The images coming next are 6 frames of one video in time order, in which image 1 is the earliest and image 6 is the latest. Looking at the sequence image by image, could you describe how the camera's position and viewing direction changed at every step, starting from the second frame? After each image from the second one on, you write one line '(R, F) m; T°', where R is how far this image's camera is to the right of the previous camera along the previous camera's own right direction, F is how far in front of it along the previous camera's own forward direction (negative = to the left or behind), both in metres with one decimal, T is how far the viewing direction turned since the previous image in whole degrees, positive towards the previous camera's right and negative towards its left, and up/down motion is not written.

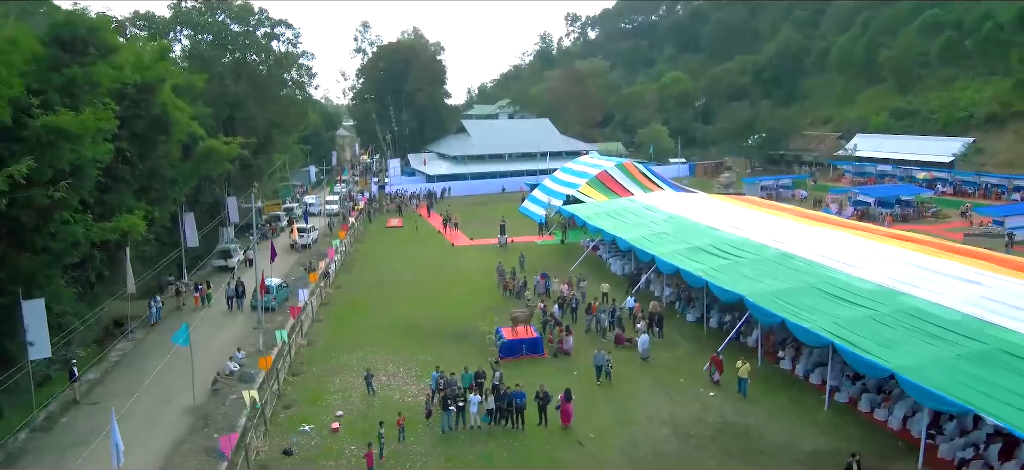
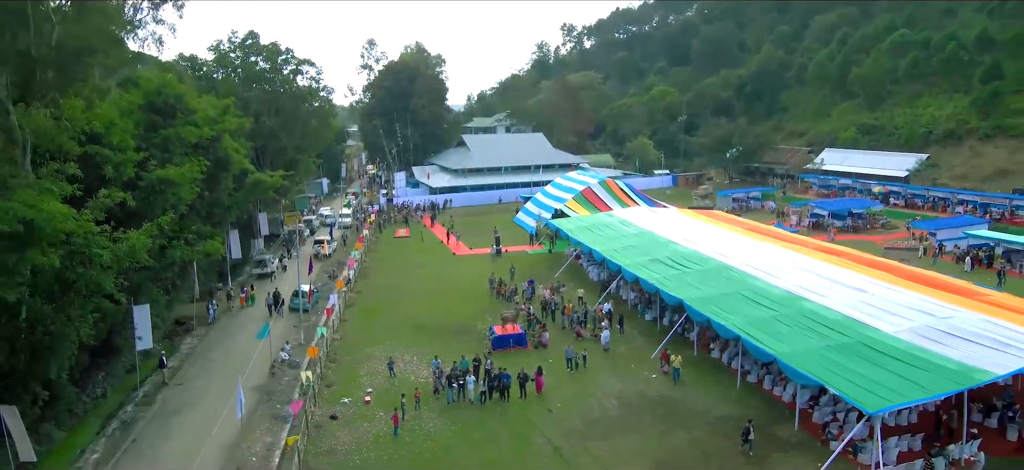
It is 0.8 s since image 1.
(+0.3, -3.4) m; 0°
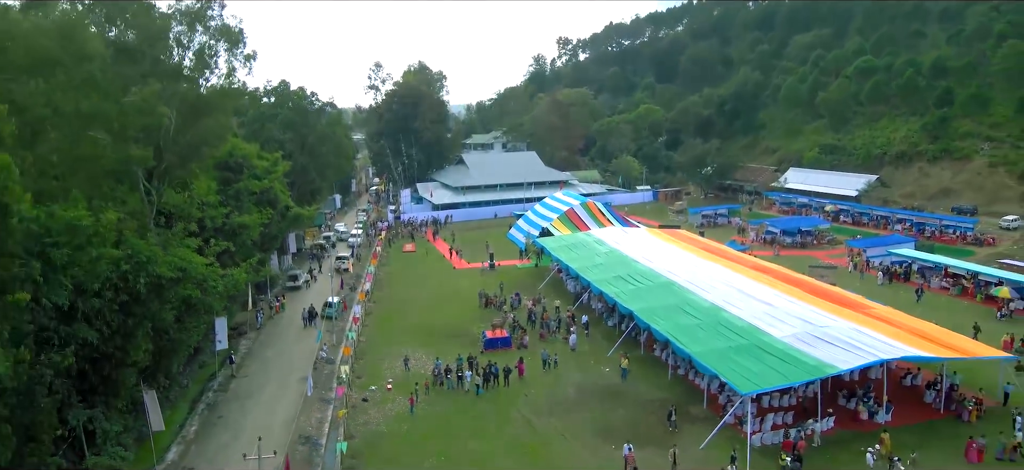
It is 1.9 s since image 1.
(+0.4, -4.5) m; 0°
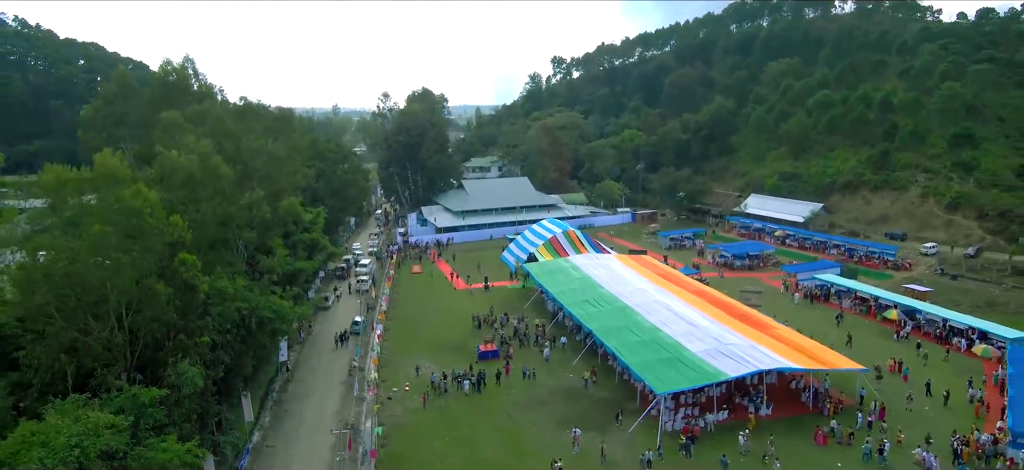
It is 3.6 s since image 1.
(+0.5, -6.4) m; 0°
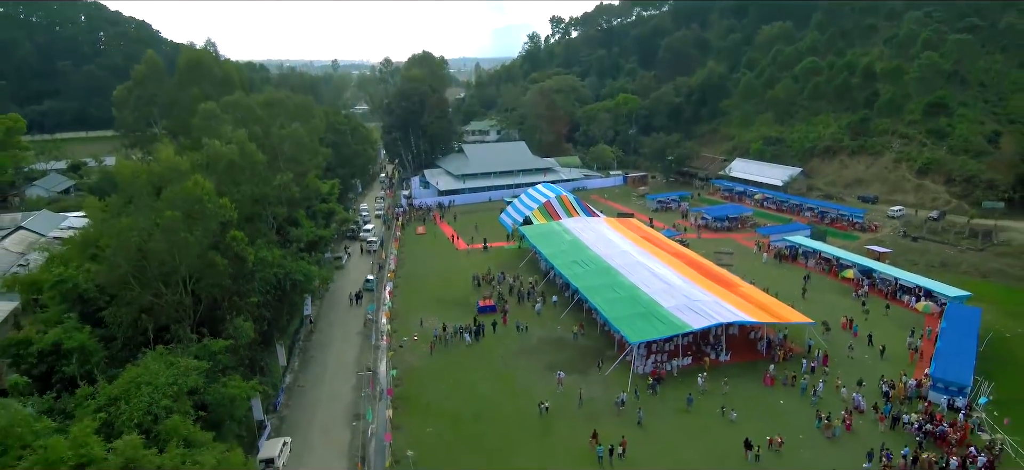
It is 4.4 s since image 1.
(+0.2, -3.3) m; 0°
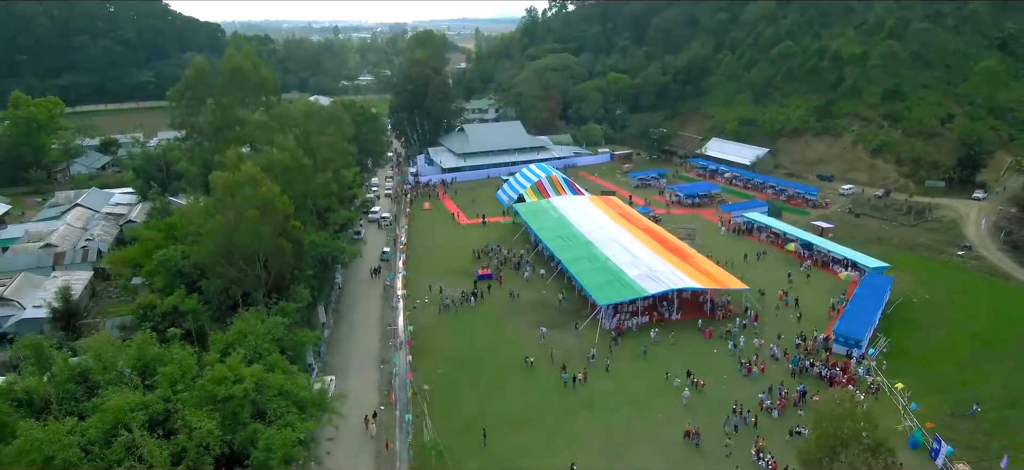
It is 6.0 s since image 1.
(+0.4, -6.2) m; 0°
